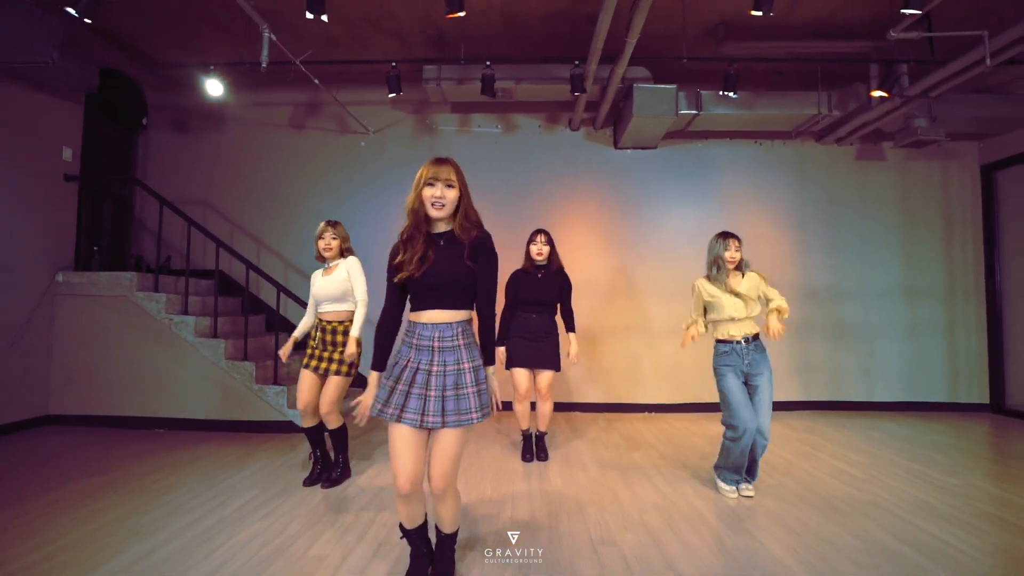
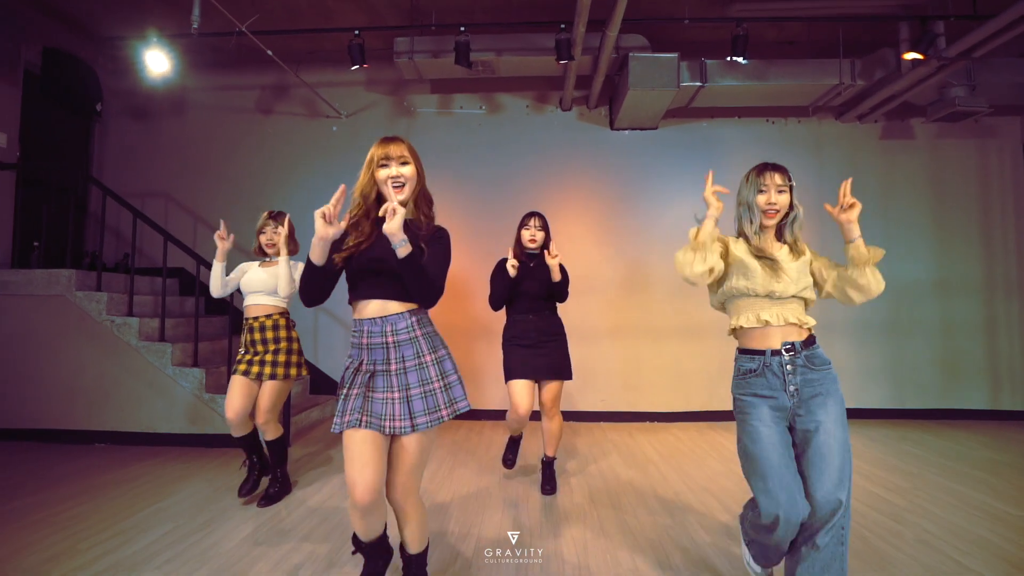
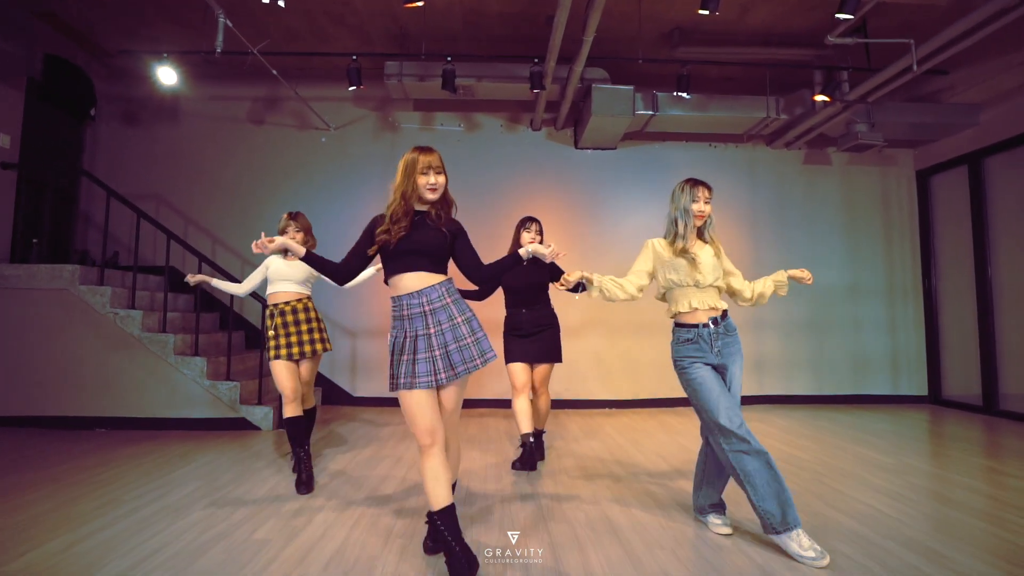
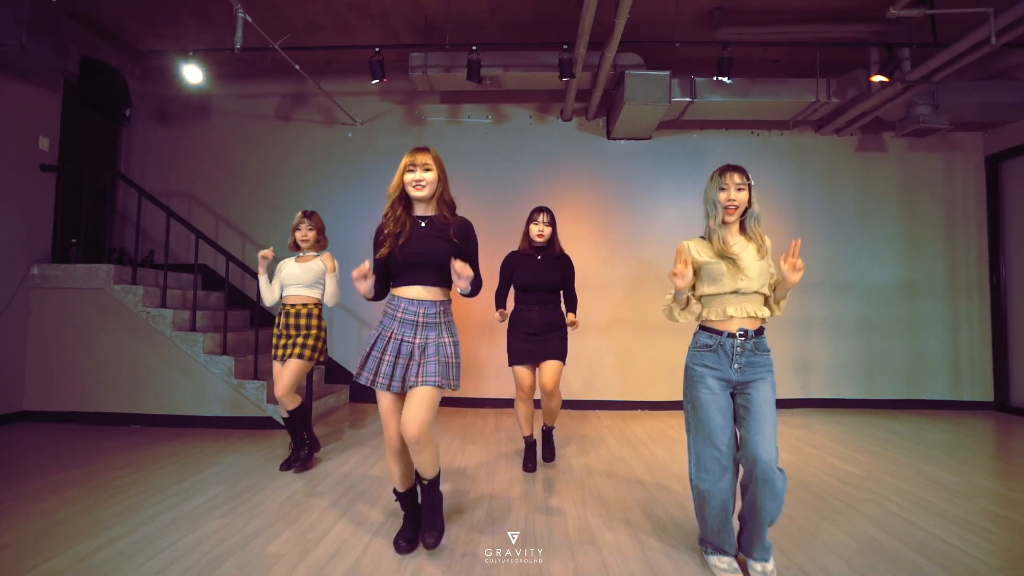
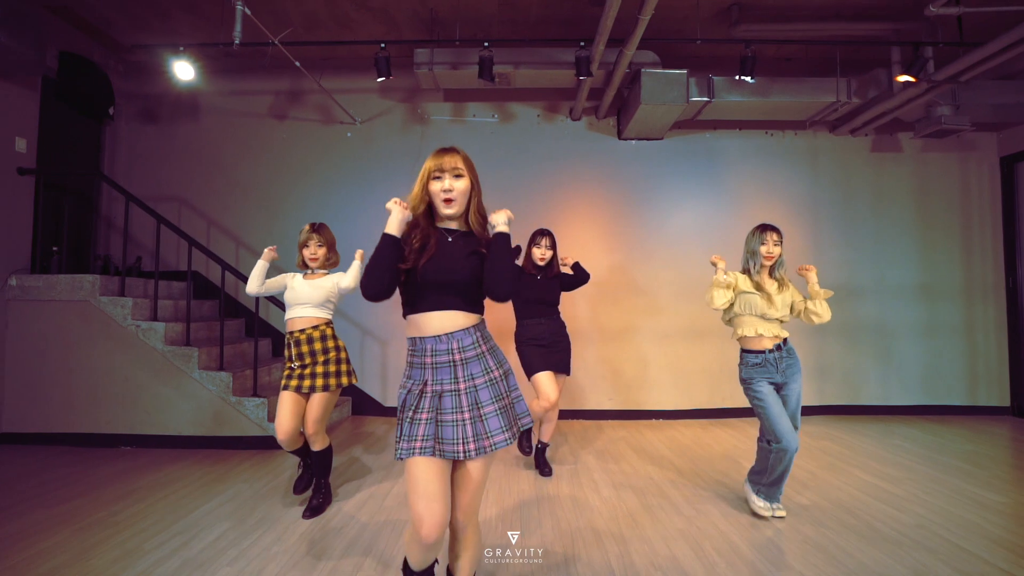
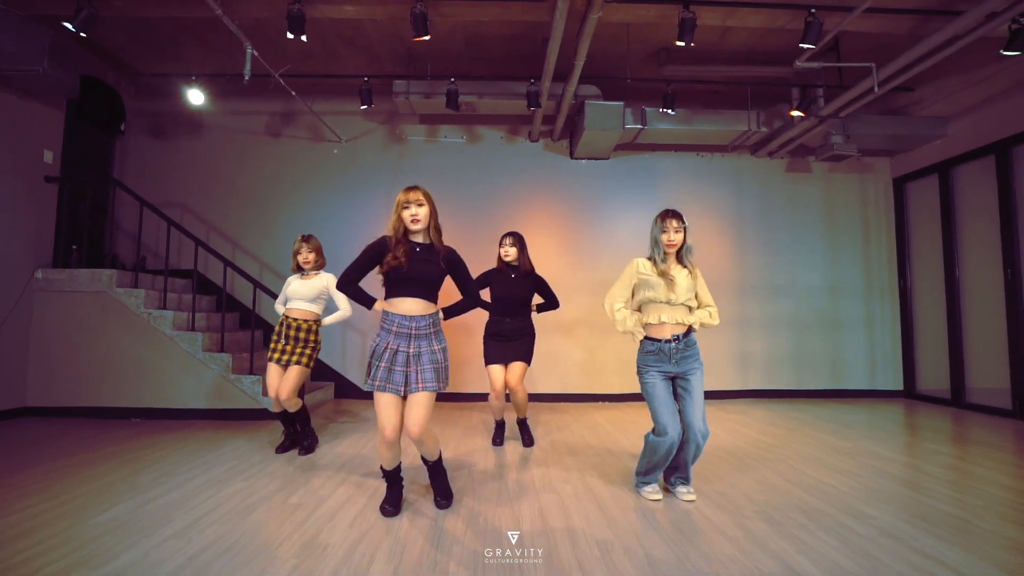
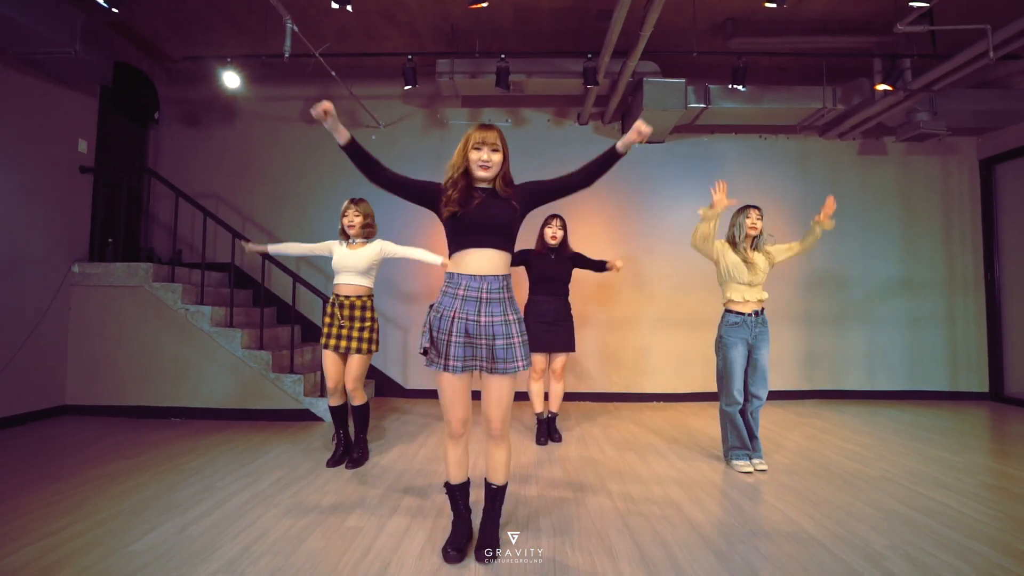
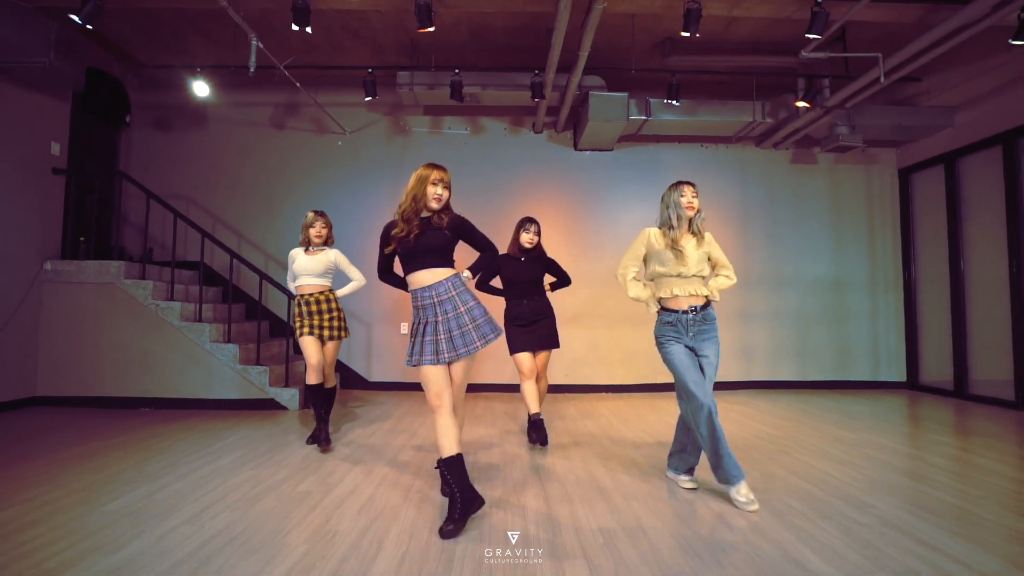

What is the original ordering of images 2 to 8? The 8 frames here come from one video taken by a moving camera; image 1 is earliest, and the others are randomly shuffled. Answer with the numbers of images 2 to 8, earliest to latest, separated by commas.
7, 5, 2, 4, 8, 6, 3
